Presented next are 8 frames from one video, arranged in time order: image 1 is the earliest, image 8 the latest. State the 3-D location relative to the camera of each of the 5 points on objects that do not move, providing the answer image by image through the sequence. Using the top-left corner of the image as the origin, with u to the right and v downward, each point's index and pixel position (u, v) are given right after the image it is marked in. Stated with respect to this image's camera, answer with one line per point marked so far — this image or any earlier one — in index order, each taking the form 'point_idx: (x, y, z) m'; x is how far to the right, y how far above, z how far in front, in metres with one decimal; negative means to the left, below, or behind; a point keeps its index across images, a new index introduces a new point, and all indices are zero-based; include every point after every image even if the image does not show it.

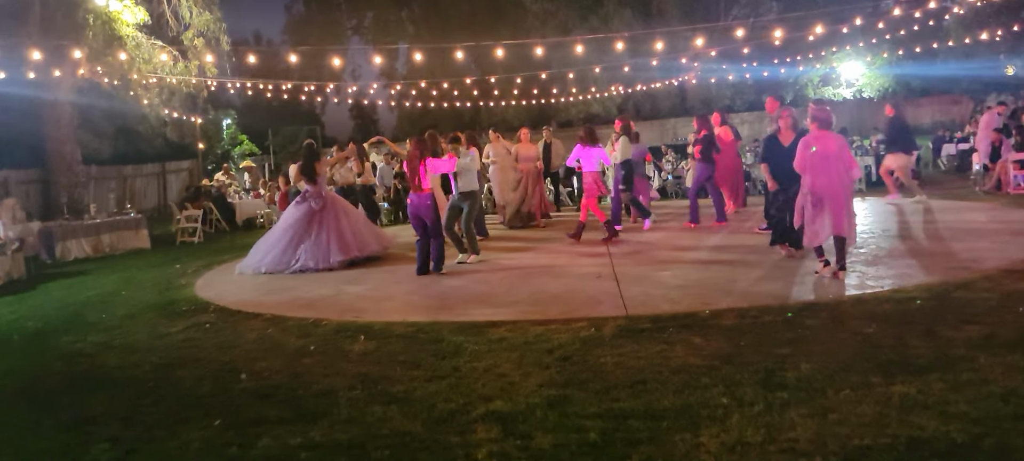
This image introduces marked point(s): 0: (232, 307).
0: (-2.8, -0.8, +7.6) m
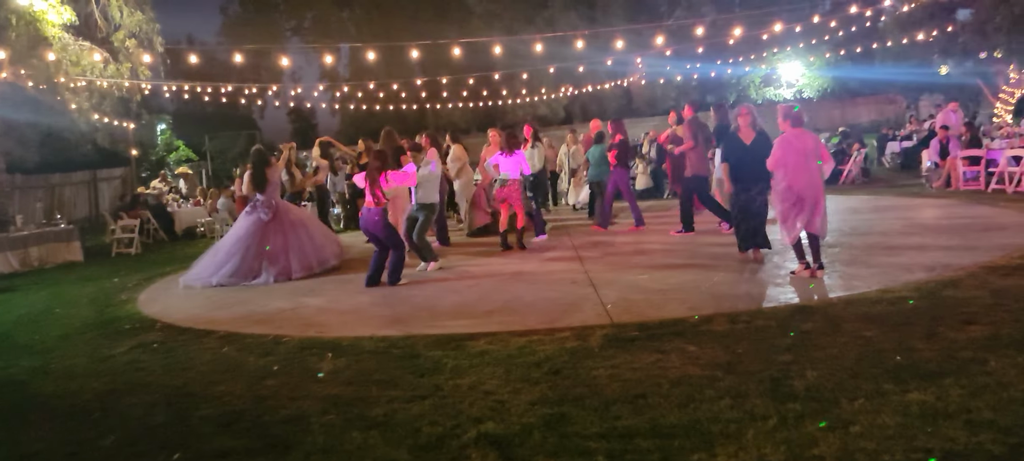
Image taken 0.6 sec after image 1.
0: (-3.1, -0.9, +7.0) m
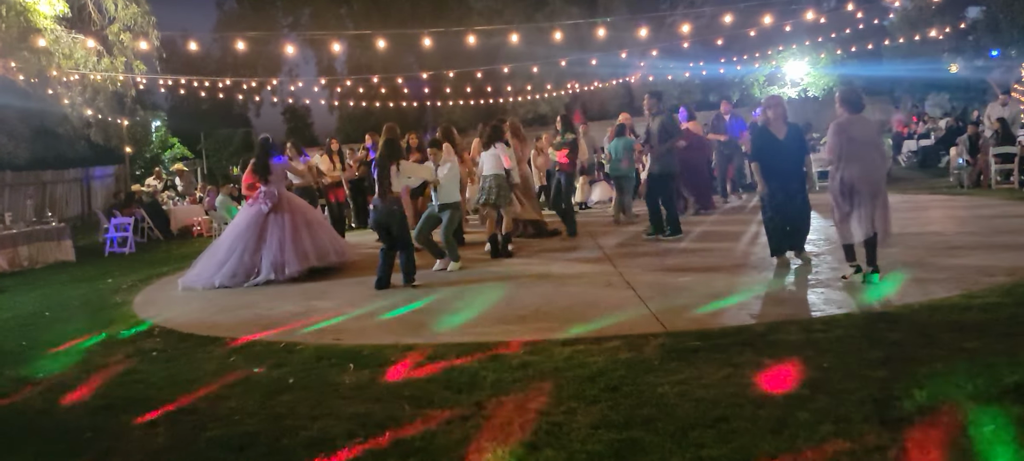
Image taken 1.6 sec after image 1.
0: (-2.8, -0.9, +6.5) m
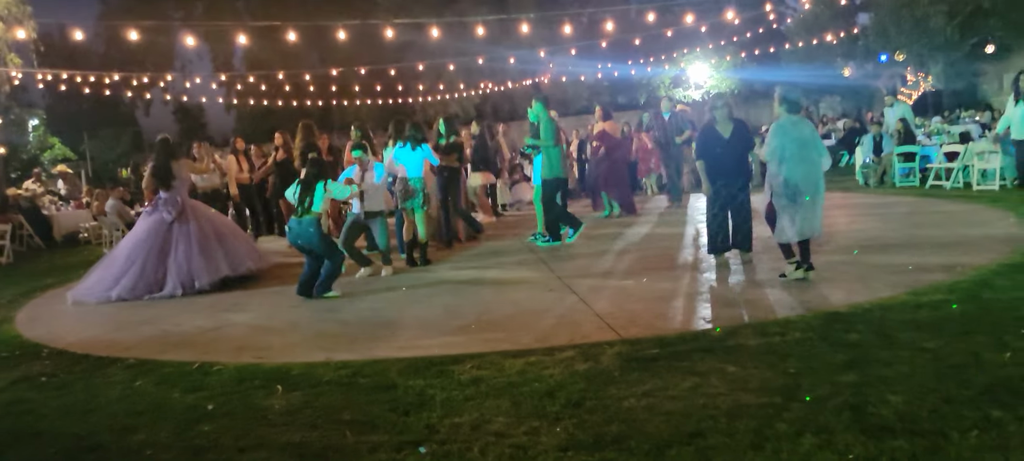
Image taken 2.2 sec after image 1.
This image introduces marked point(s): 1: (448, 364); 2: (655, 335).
0: (-3.3, -0.9, +5.8) m
1: (-0.4, -0.8, +4.5) m
2: (+0.8, -0.6, +4.5) m
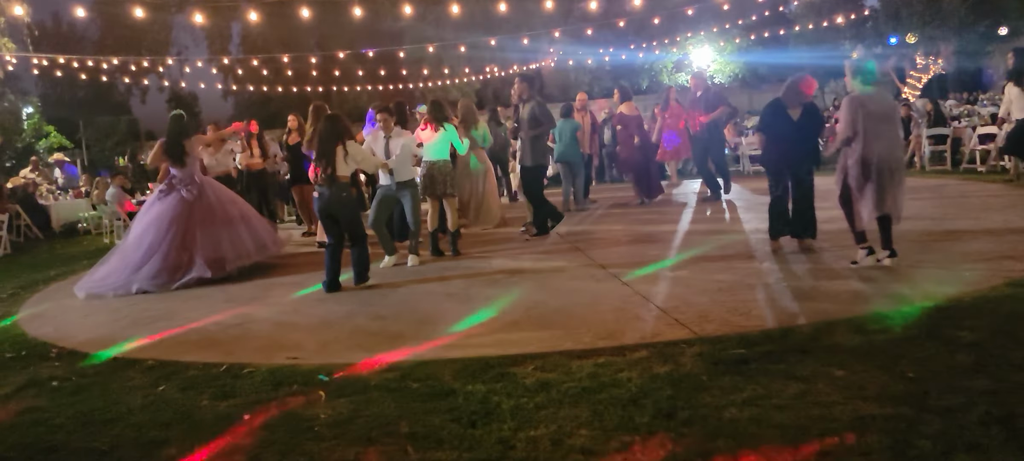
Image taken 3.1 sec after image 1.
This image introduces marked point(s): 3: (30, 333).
0: (-3.0, -0.8, +5.3) m
1: (0.0, -0.7, +4.0) m
2: (+1.2, -0.6, +4.1) m
3: (-3.9, -0.8, +6.0) m
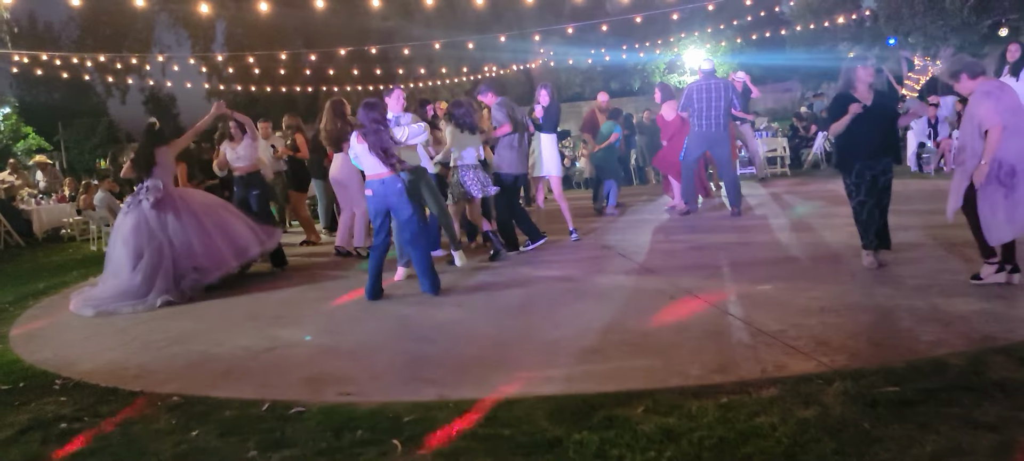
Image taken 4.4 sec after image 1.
0: (-2.5, -0.9, +4.6) m
1: (+0.5, -0.8, +3.4) m
2: (+1.7, -0.6, +3.5) m
3: (-3.4, -0.9, +5.3) m
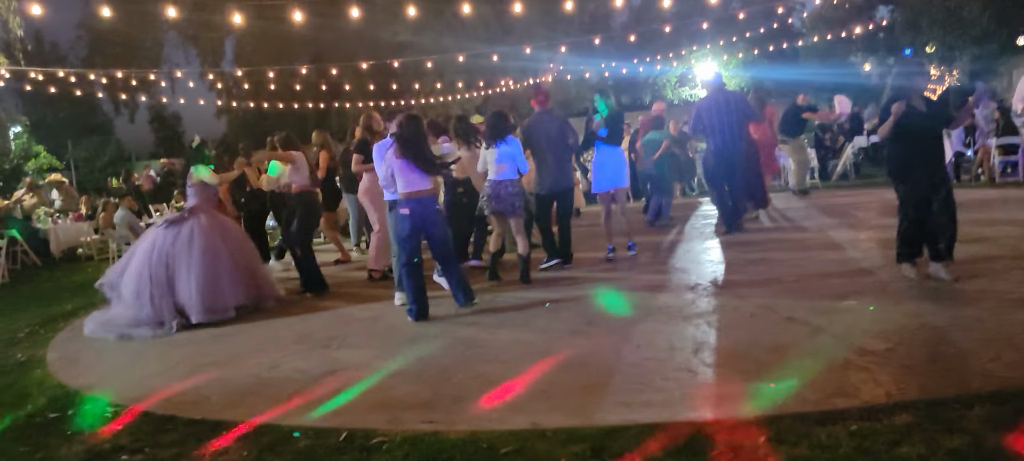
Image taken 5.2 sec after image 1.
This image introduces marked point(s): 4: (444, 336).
0: (-2.1, -1.0, +4.4) m
1: (+0.9, -0.9, +3.1) m
2: (+2.1, -0.7, +3.3) m
3: (-3.0, -1.0, +5.1) m
4: (-0.5, -0.7, +5.2) m
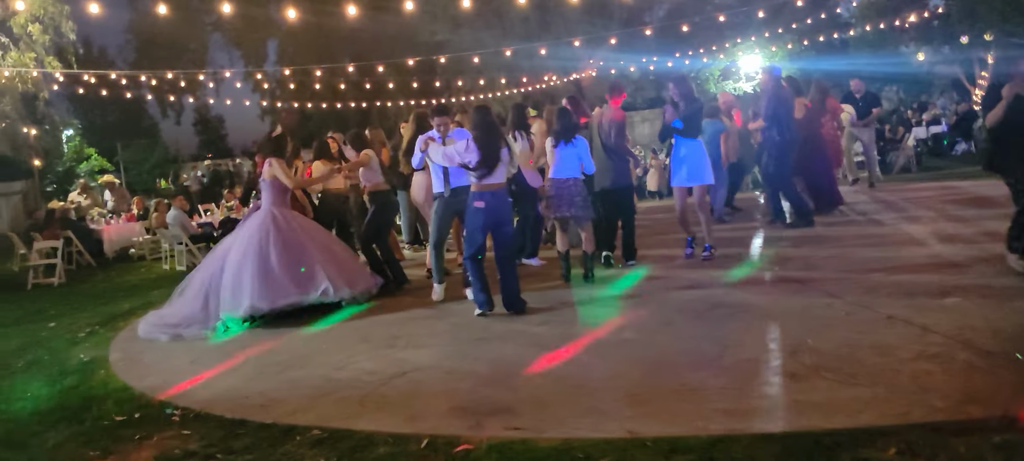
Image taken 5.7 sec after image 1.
0: (-1.6, -1.0, +4.2) m
1: (+1.3, -0.8, +2.9) m
2: (+2.5, -0.6, +2.9) m
3: (-2.5, -1.0, +5.0) m
4: (0.0, -0.7, +5.0) m
